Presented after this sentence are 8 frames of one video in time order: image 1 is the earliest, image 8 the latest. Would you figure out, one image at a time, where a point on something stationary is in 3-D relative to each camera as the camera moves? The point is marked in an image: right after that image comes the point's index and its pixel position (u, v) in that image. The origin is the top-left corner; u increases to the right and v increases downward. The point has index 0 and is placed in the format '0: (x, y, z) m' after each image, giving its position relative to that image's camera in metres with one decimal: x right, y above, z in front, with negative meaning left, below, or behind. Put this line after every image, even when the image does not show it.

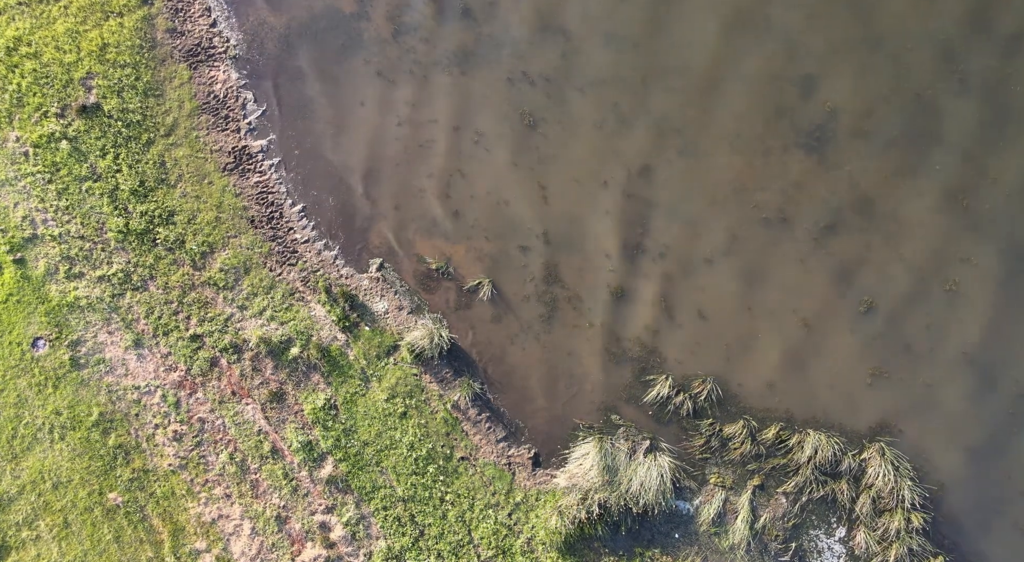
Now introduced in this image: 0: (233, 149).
0: (-3.2, +1.5, +10.1) m
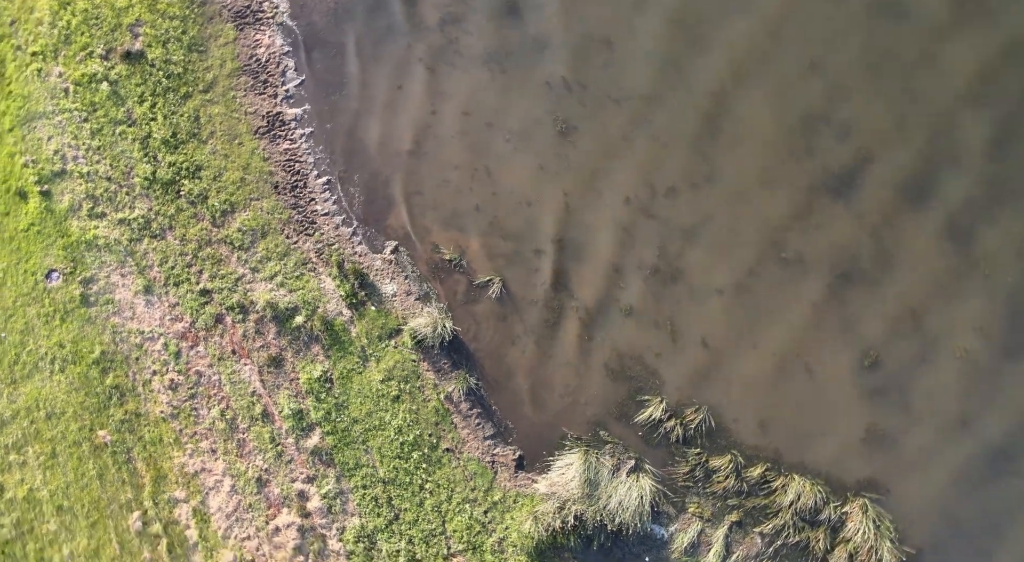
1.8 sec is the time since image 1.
0: (-2.8, +1.9, +10.1) m
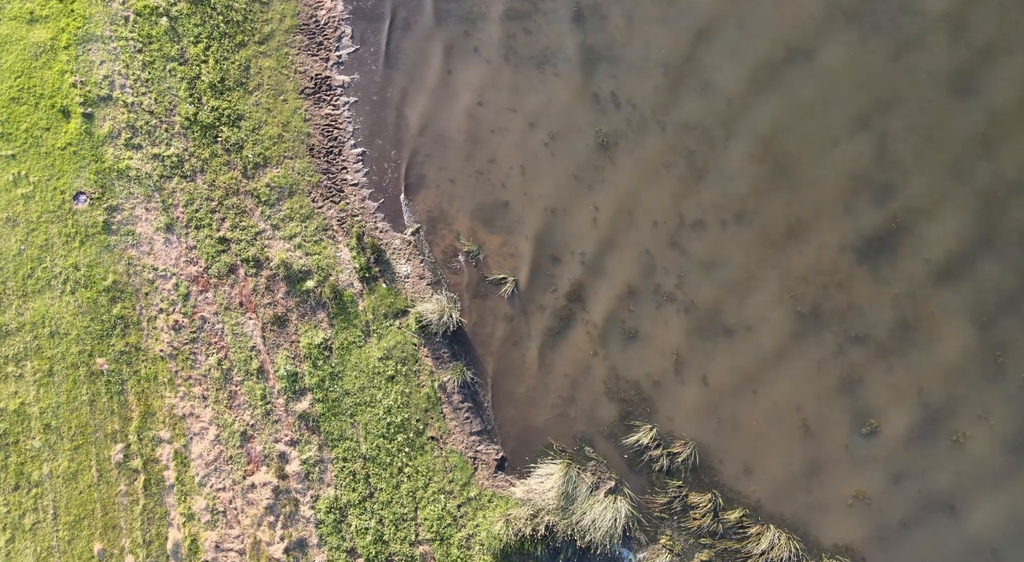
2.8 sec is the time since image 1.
0: (-2.3, +2.4, +10.2) m
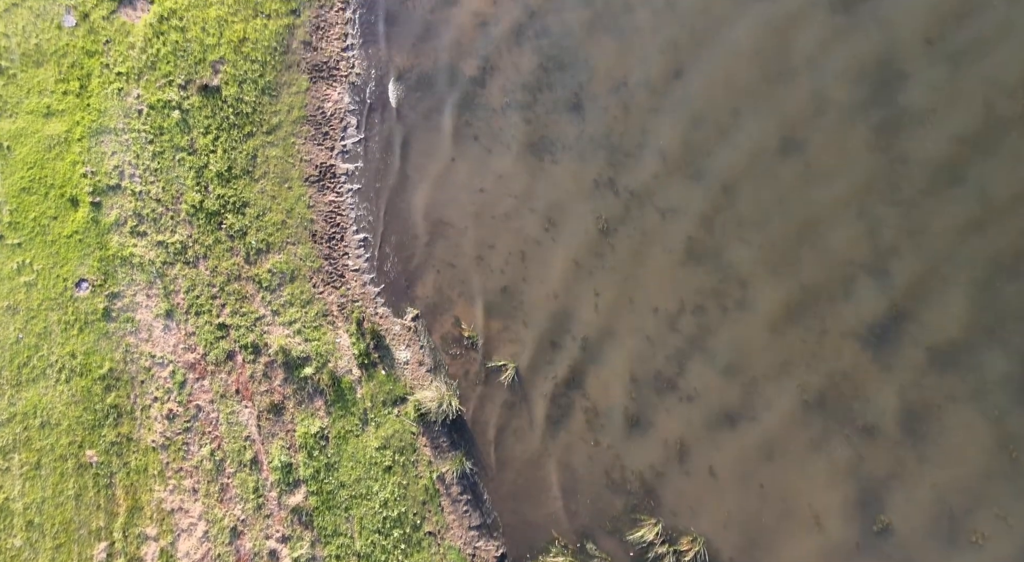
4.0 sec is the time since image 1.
0: (-2.3, +1.4, +10.5) m
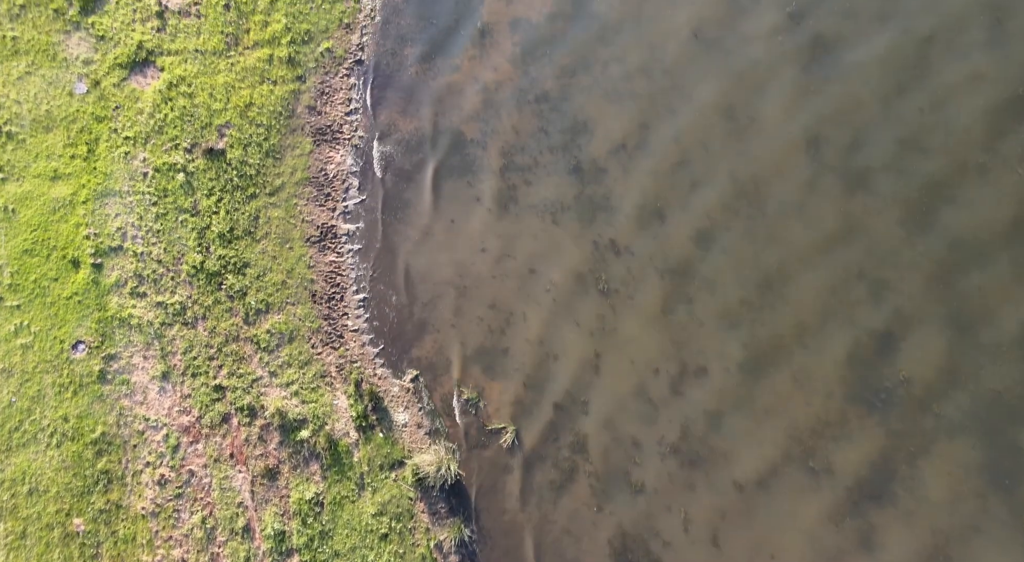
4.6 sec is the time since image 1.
0: (-2.3, +0.7, +10.6) m
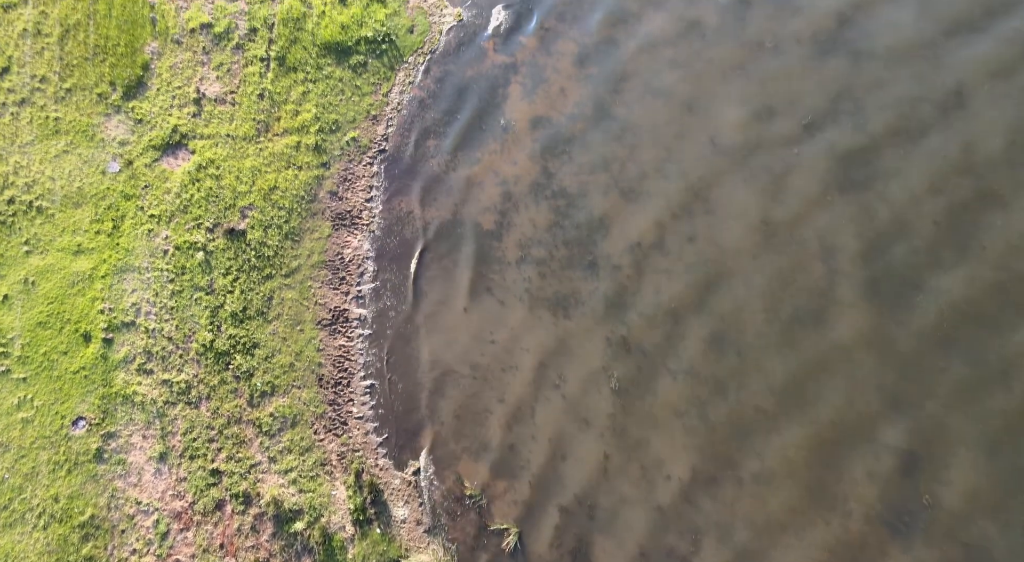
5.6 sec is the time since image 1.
0: (-2.1, -0.3, +10.5) m
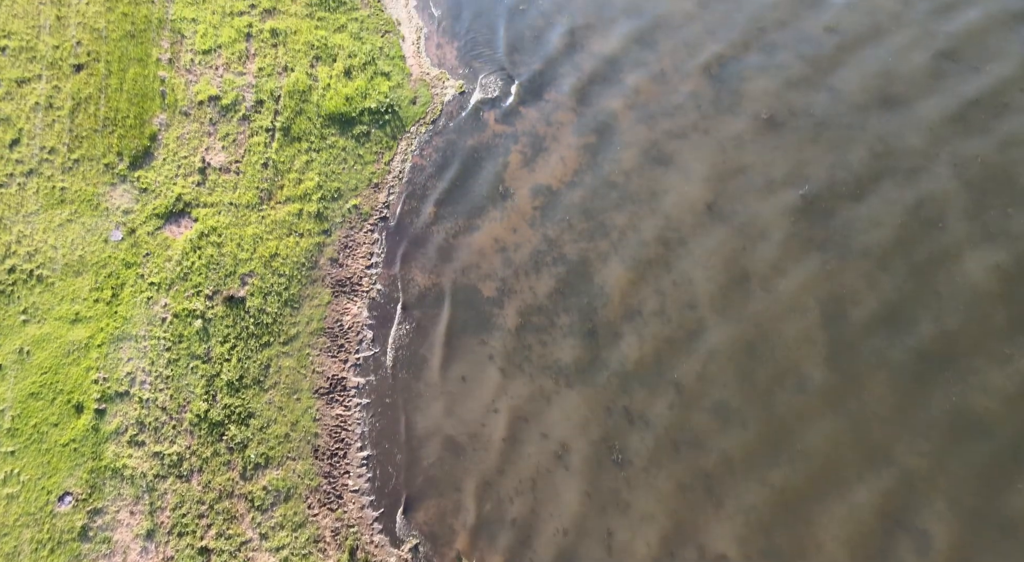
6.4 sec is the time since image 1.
0: (-2.0, -1.1, +10.1) m
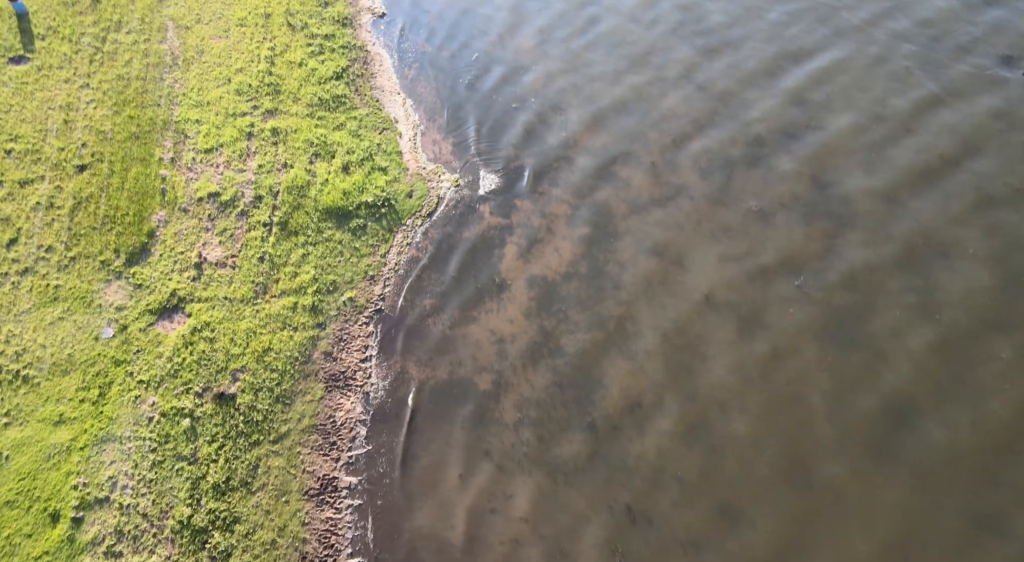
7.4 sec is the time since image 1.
0: (-2.0, -2.1, +9.4) m
